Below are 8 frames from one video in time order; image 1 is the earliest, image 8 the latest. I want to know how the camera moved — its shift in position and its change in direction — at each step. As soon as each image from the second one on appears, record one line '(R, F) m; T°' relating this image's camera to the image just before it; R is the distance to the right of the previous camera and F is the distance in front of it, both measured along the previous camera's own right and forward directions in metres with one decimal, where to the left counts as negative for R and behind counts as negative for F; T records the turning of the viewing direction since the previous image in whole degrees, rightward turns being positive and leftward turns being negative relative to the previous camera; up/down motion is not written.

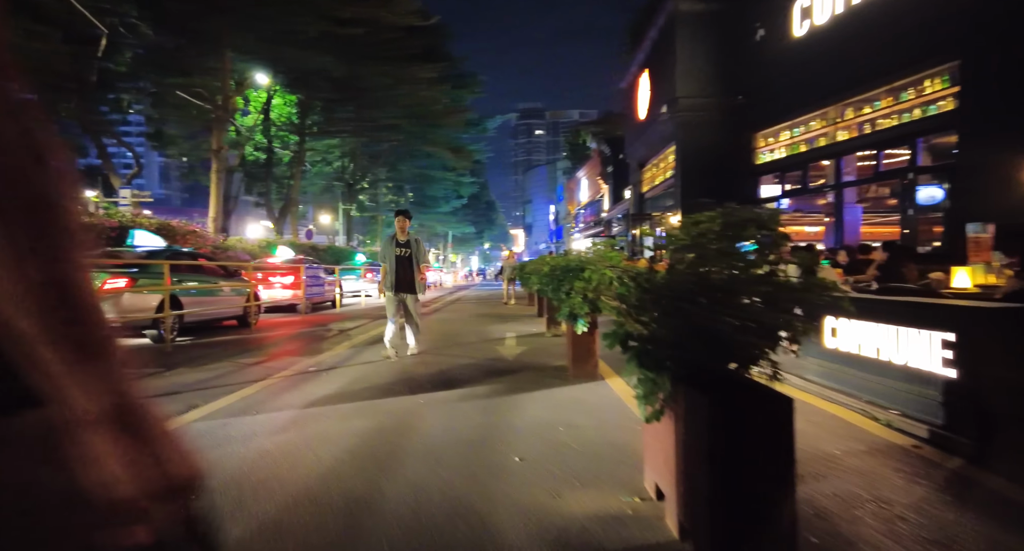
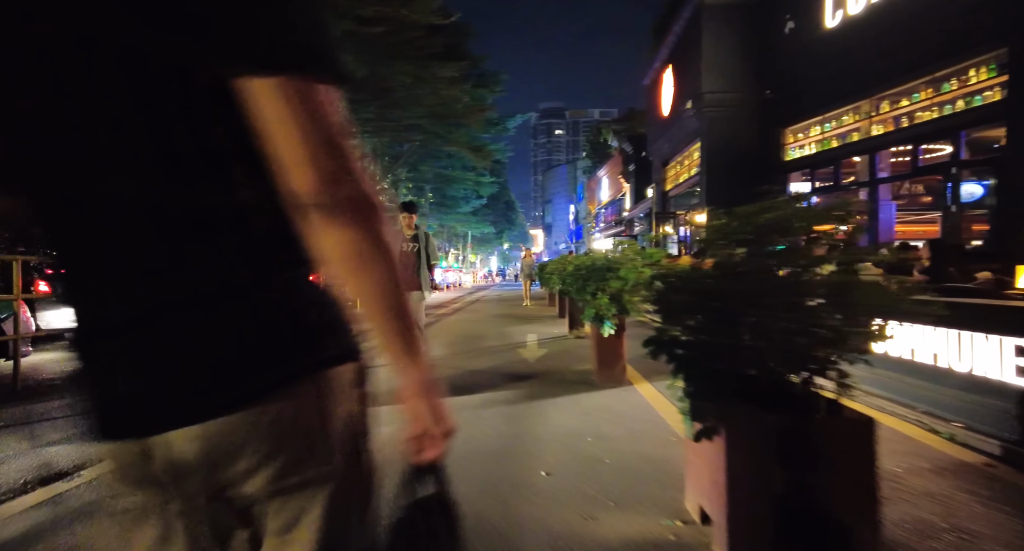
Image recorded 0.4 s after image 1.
(0.0, +0.3) m; -2°
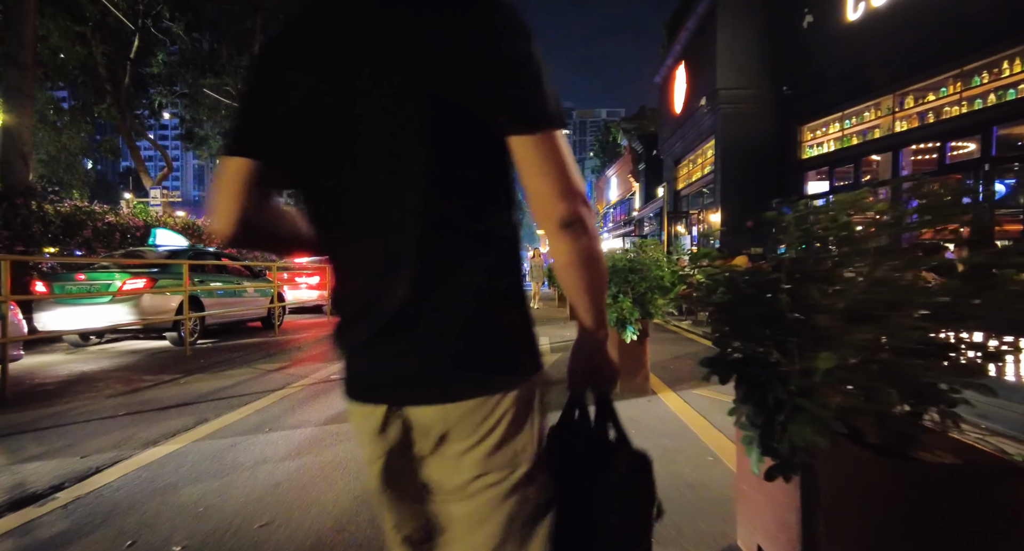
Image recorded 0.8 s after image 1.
(-0.1, +0.4) m; -1°
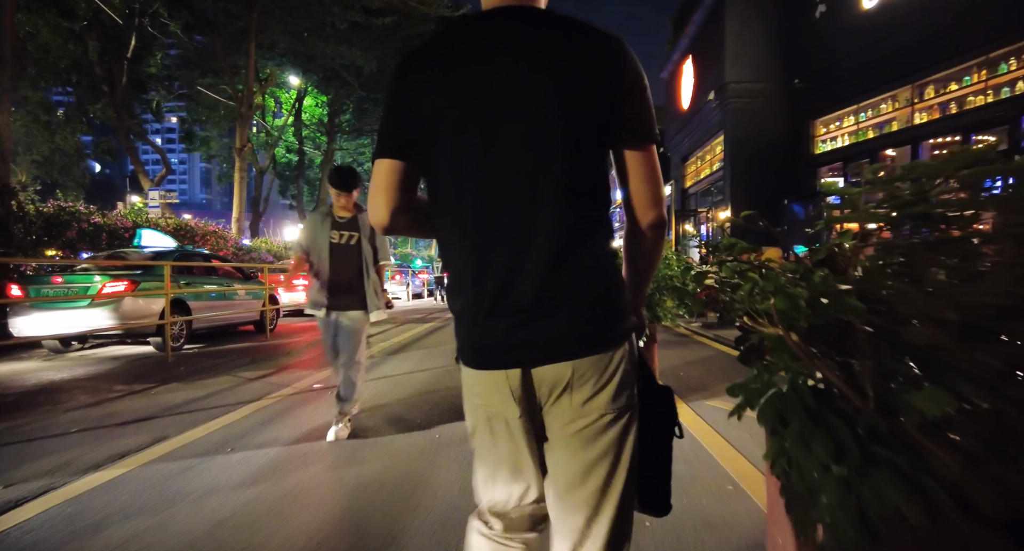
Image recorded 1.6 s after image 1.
(+0.1, +0.5) m; -1°
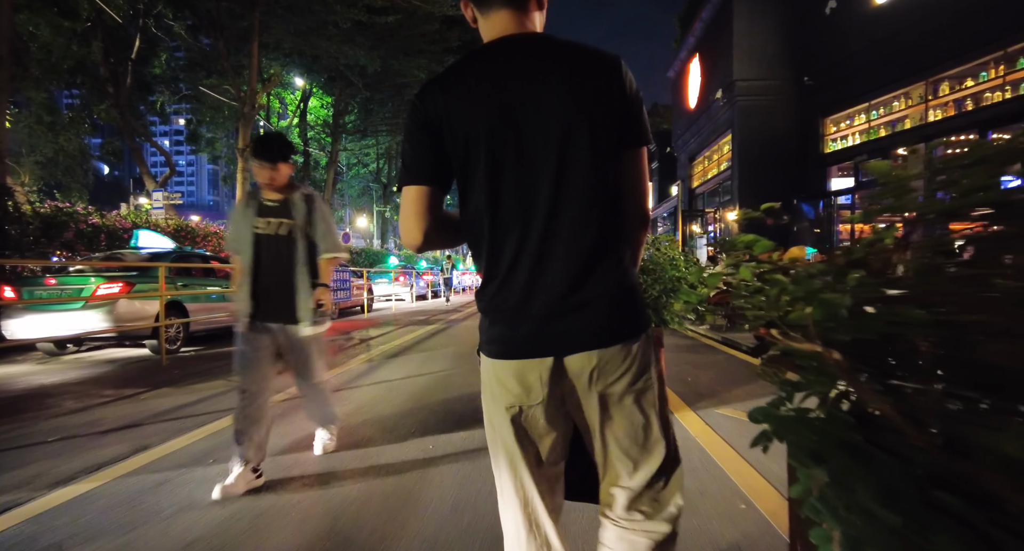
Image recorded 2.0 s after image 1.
(+0.1, +0.2) m; -1°
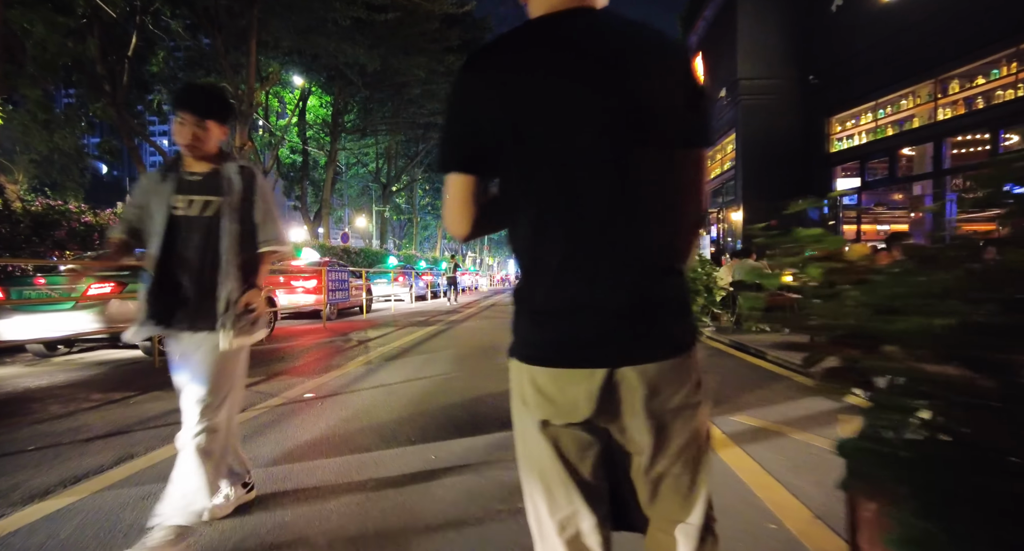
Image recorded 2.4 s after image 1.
(-0.1, +0.2) m; 0°
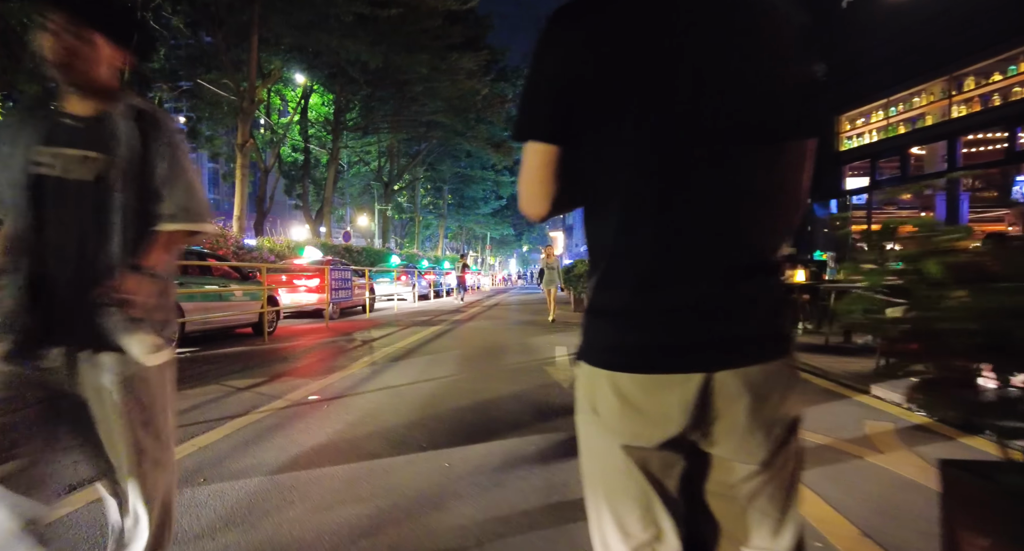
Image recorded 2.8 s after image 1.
(-0.1, +0.2) m; 0°
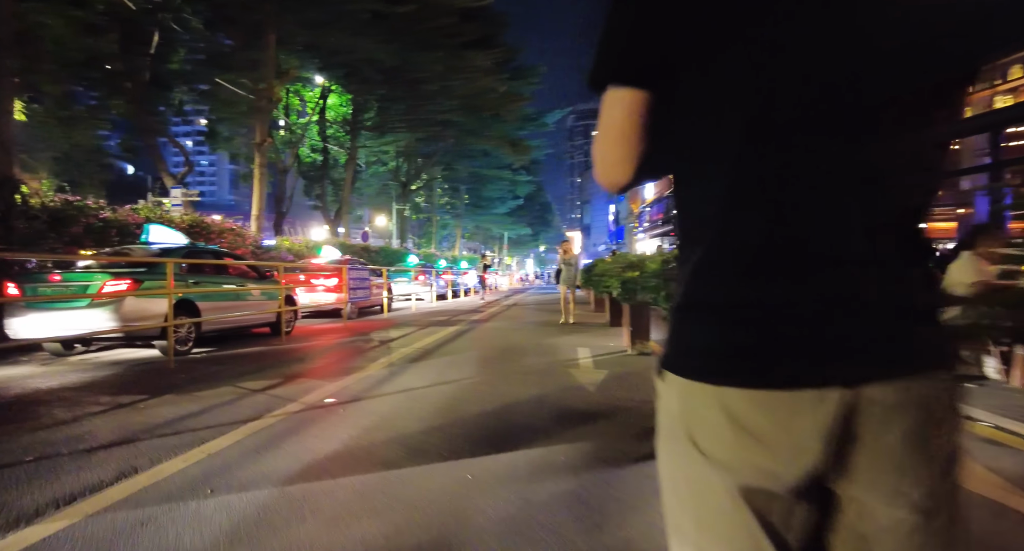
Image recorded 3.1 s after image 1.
(-0.1, +0.3) m; -2°
